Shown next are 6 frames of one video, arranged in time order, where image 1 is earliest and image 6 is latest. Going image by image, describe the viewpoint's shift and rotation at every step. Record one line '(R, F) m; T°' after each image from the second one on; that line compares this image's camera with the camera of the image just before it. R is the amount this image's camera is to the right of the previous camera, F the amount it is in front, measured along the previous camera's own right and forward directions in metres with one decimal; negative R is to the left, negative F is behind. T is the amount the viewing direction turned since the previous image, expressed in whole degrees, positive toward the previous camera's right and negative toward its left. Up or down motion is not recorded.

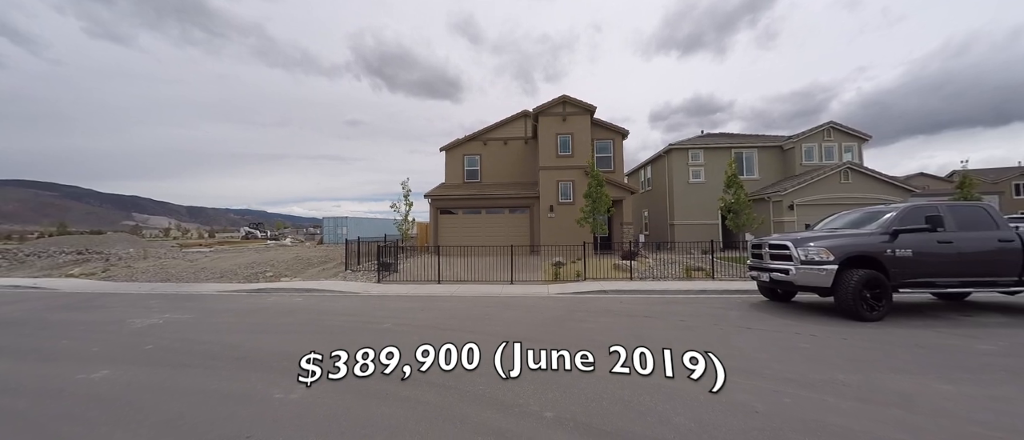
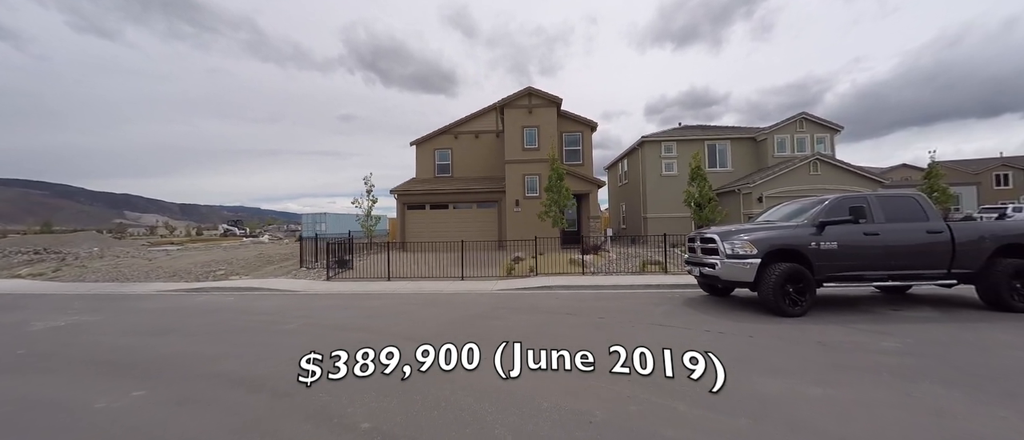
(+1.7, +0.2) m; +1°
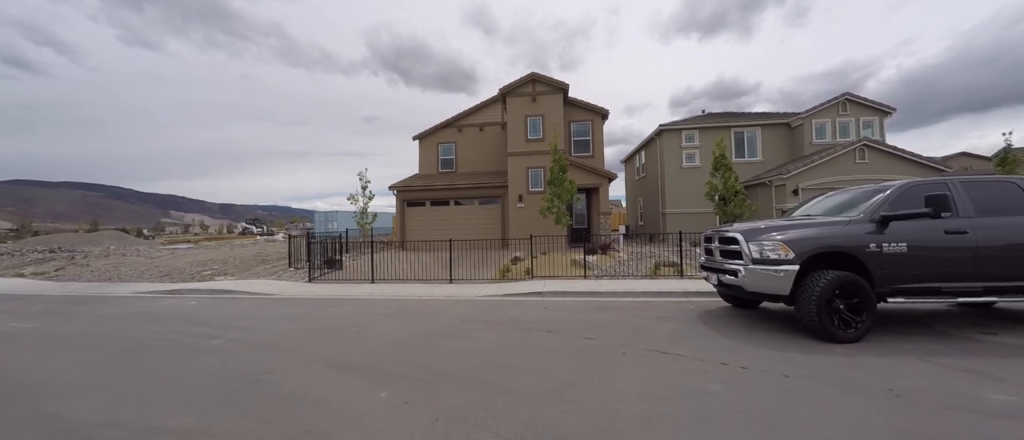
(+0.9, +1.2) m; -4°
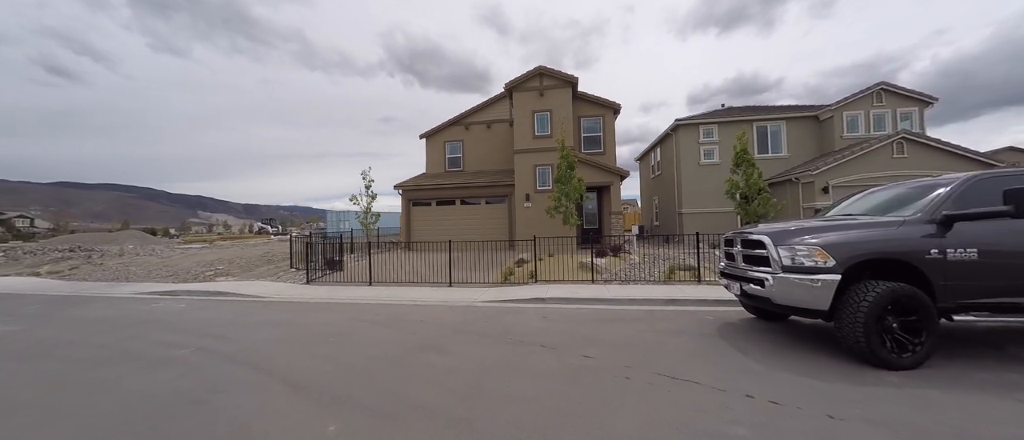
(+0.3, +0.6) m; -2°
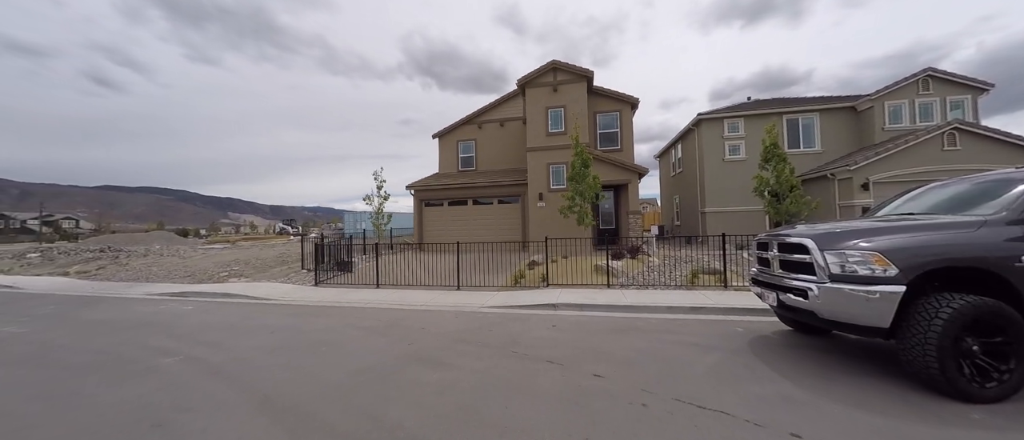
(+0.1, +0.4) m; -3°
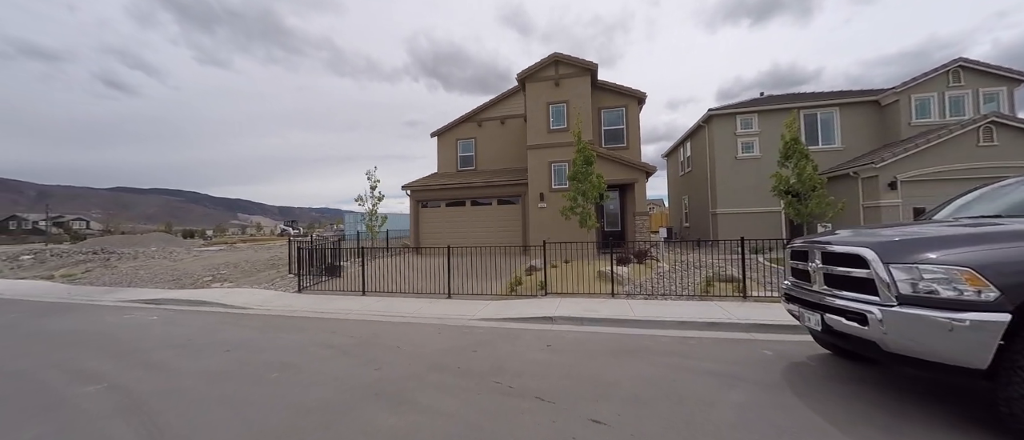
(+0.3, +0.7) m; -1°
